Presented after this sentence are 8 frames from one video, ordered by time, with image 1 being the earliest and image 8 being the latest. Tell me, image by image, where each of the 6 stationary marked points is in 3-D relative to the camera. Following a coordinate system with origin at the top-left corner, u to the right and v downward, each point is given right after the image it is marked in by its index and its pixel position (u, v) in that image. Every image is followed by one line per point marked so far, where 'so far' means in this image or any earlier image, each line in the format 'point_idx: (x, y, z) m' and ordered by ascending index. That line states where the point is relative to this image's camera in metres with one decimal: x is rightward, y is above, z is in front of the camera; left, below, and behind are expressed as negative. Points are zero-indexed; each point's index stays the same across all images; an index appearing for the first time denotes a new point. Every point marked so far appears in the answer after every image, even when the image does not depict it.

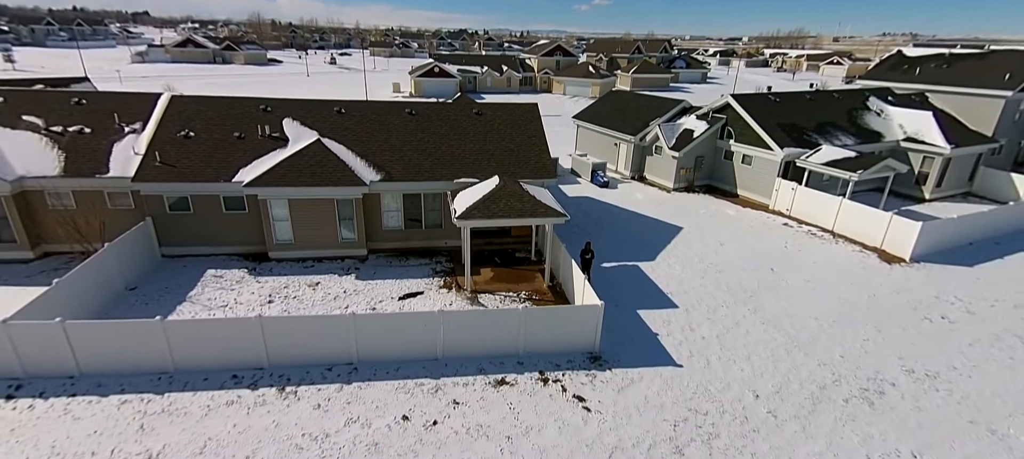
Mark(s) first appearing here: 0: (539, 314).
0: (+0.6, -1.8, +10.1) m
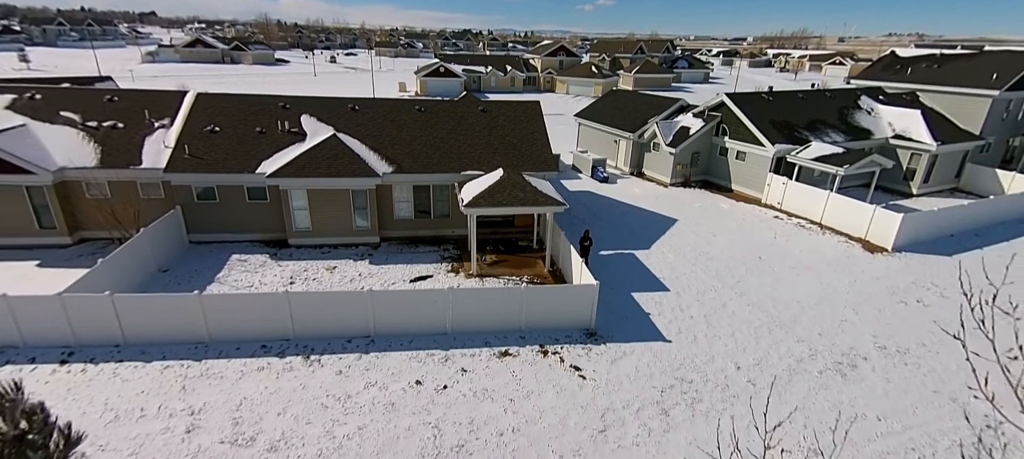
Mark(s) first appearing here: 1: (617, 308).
0: (+0.7, -1.5, +11.1) m
1: (+2.8, -2.1, +12.6) m
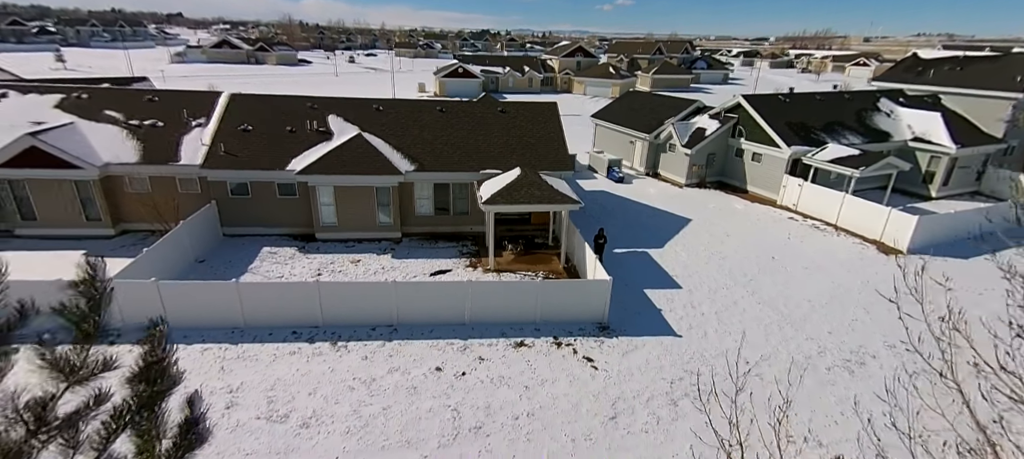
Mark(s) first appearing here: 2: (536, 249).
0: (+1.1, -1.4, +11.6) m
1: (+3.2, -2.0, +13.0) m
2: (+0.8, -0.6, +15.5) m
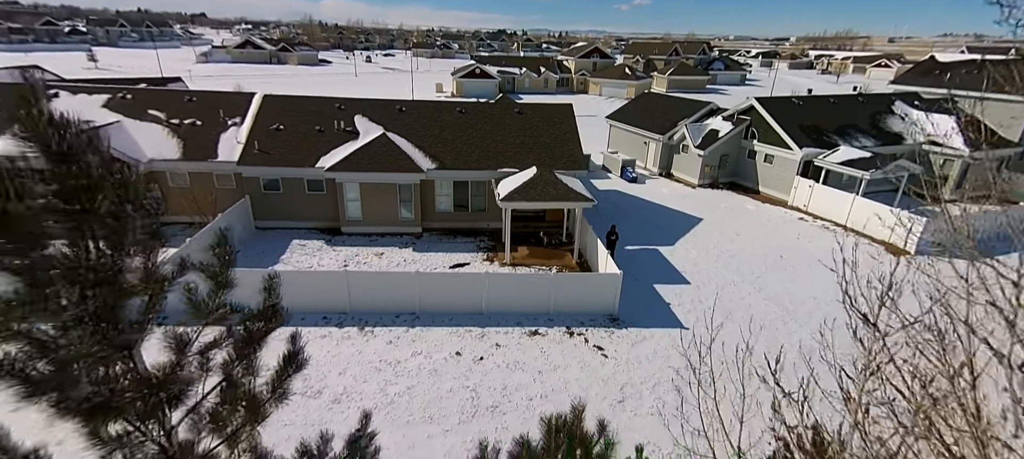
0: (+1.5, -1.3, +12.2) m
1: (+3.7, -2.0, +13.6) m
2: (+1.3, -0.5, +16.1) m
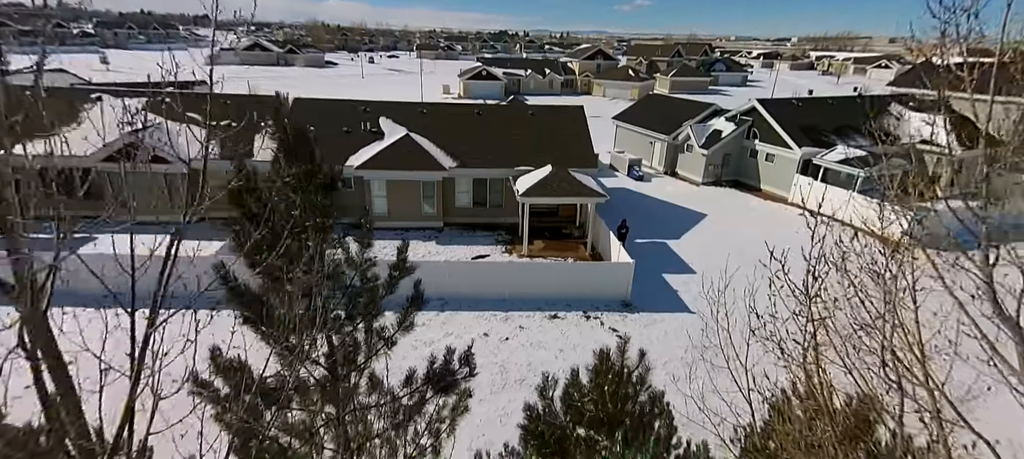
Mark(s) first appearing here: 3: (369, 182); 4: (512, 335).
0: (+2.0, -1.1, +13.3) m
1: (+4.3, -1.8, +14.6) m
2: (+1.9, -0.3, +17.2) m
3: (-5.1, +1.7, +16.8) m
4: (0.0, -2.7, +12.2) m
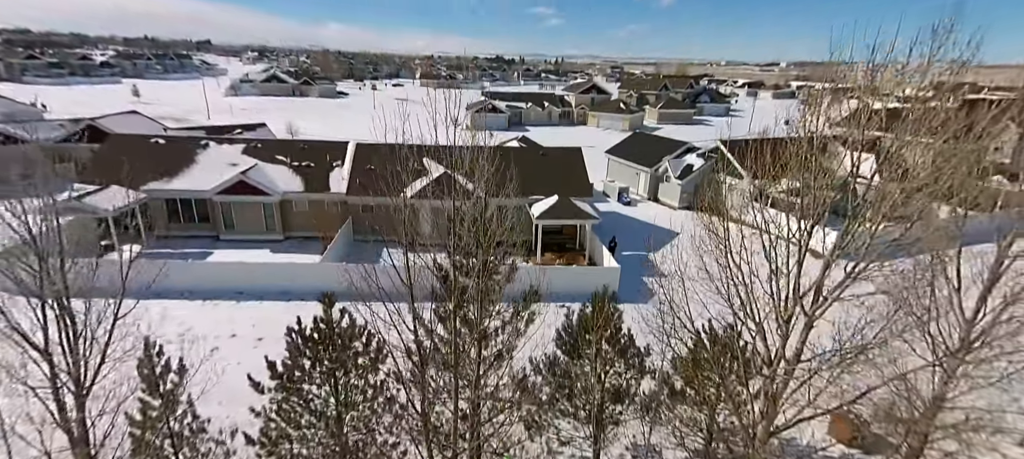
0: (+2.8, -1.6, +18.4) m
1: (+5.0, -2.4, +19.8) m
2: (+2.7, -1.0, +22.4) m
3: (-4.3, +1.0, +22.0) m
4: (+0.8, -3.2, +17.2) m
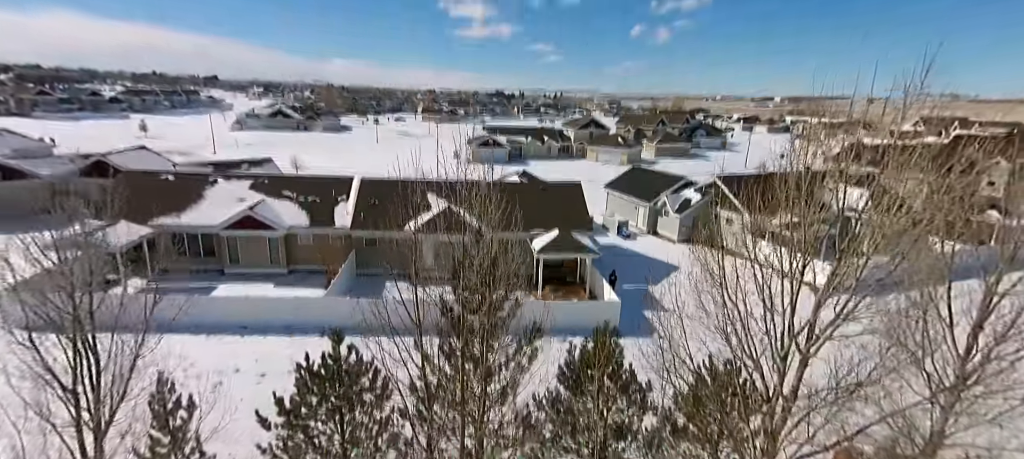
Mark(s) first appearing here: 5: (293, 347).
0: (+2.9, -3.0, +18.6) m
1: (+5.1, -3.8, +19.9) m
2: (+2.7, -2.7, +22.6) m
3: (-4.3, -0.7, +22.3) m
4: (+0.9, -4.5, +17.3) m
5: (-8.0, -4.3, +17.2) m
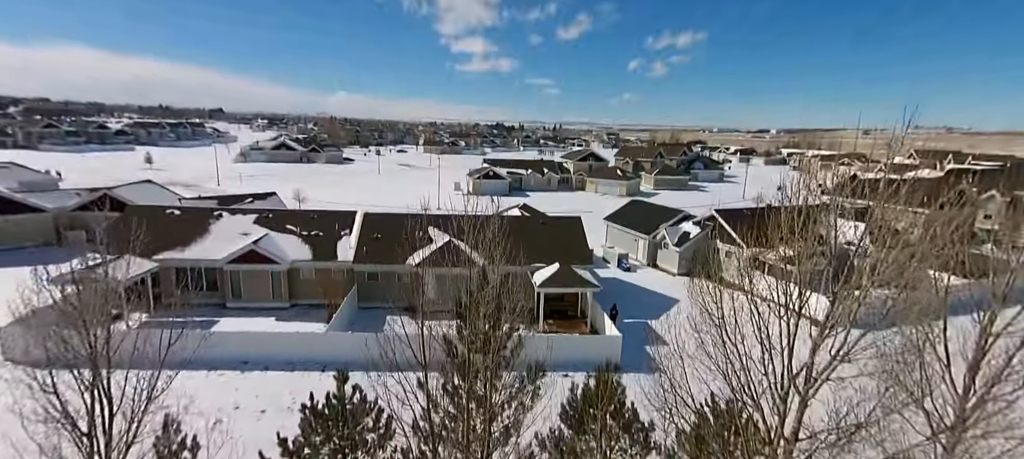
0: (+2.9, -4.4, +18.6) m
1: (+5.1, -5.3, +19.9) m
2: (+2.8, -4.3, +22.6) m
3: (-4.2, -2.3, +22.5) m
4: (+0.9, -5.8, +17.2) m
5: (-7.9, -5.6, +17.2) m
